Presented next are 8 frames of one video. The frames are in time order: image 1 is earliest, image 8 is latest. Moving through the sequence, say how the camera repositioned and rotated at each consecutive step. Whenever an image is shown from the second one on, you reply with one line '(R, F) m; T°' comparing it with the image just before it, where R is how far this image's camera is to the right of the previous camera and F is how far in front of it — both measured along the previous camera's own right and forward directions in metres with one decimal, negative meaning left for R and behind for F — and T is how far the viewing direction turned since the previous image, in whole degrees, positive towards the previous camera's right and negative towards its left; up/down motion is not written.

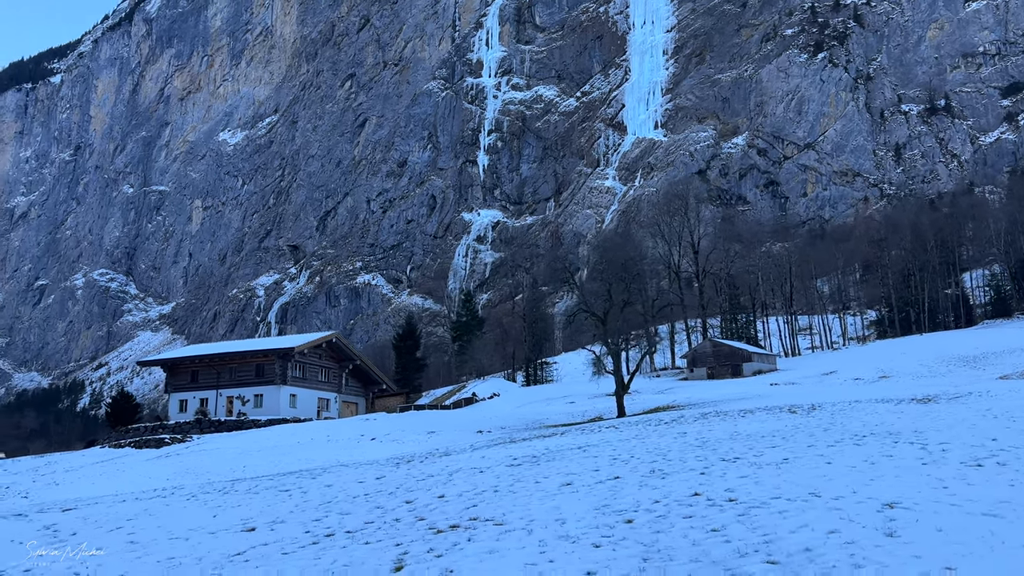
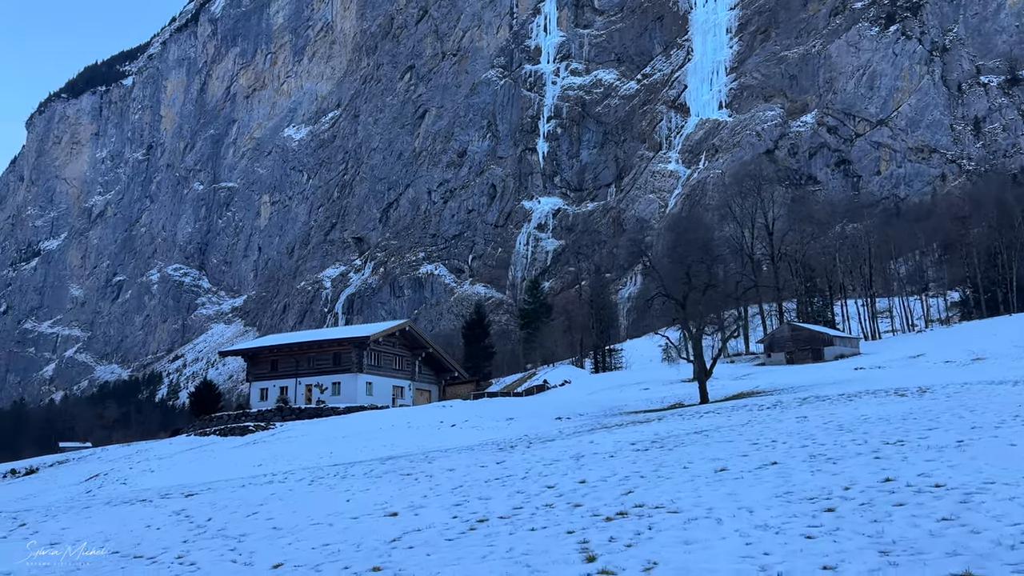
(-0.7, +0.4) m; -4°
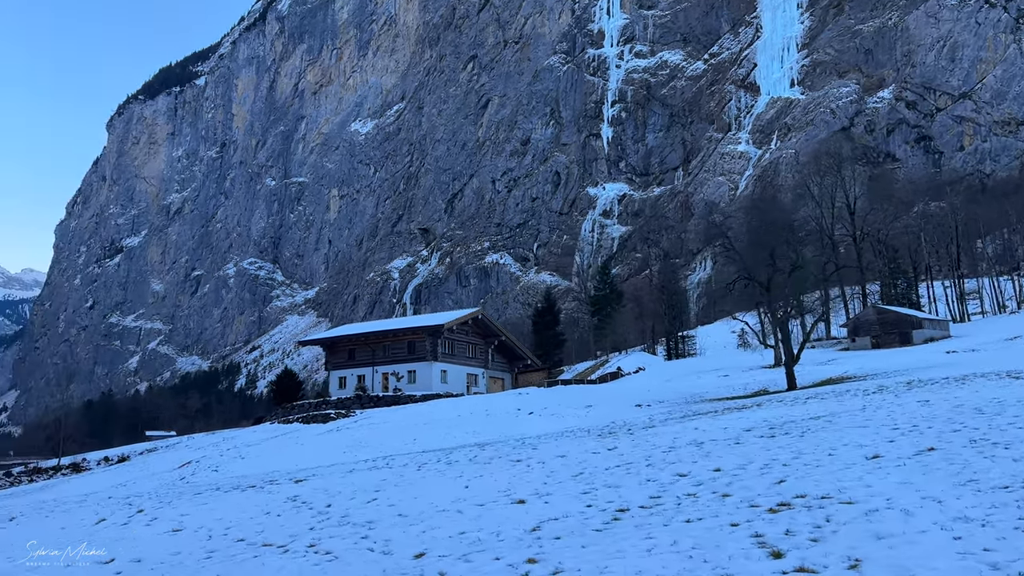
(-0.5, +0.3) m; -5°
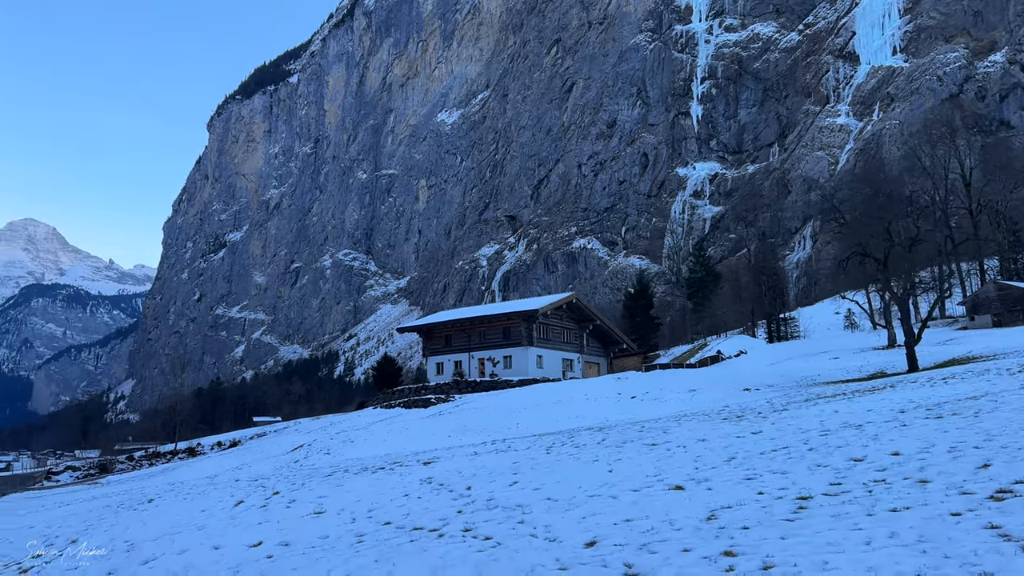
(-0.4, +0.3) m; -6°
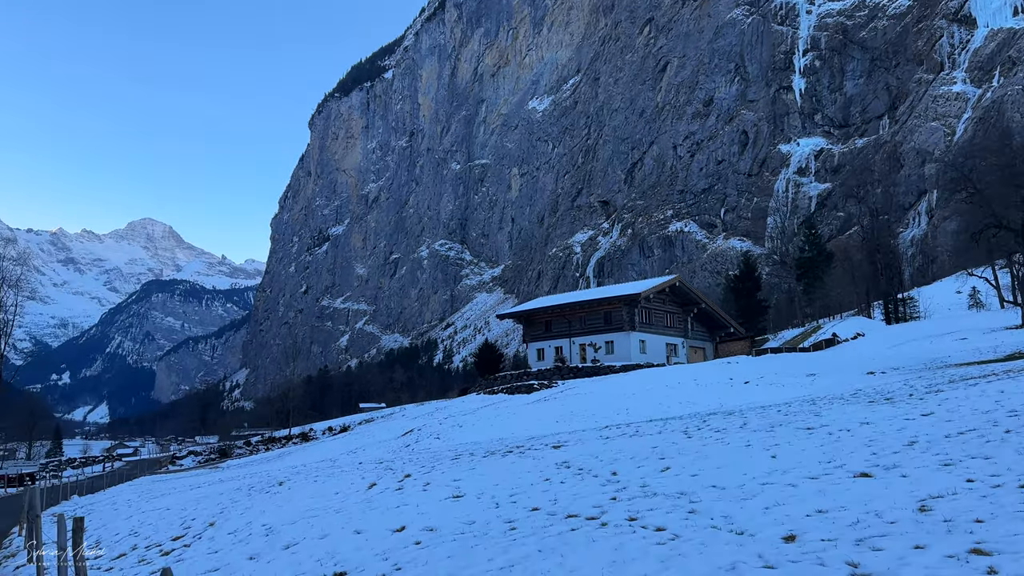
(-0.4, +0.4) m; -7°
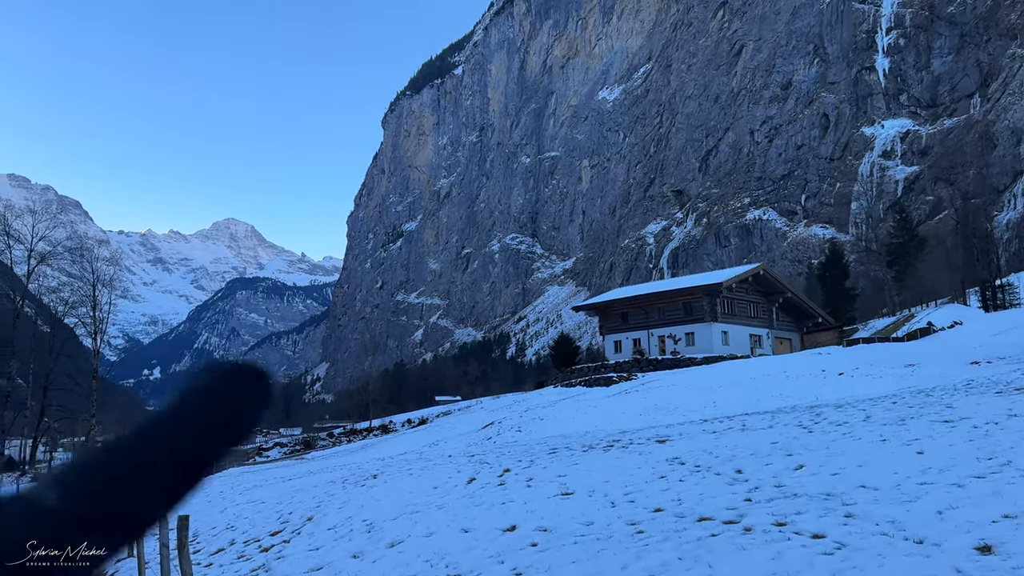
(-0.3, +0.4) m; -5°
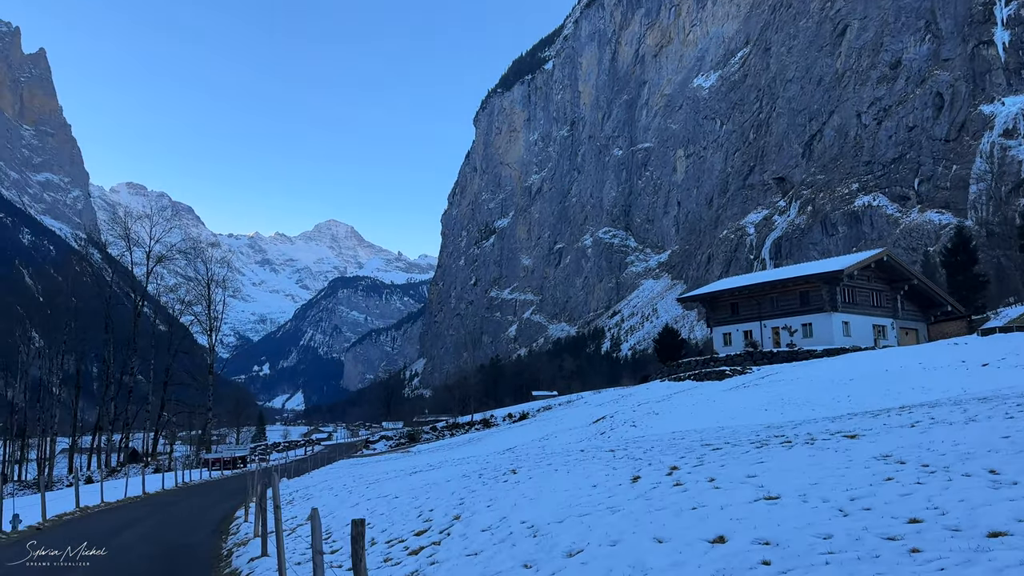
(-0.5, +0.7) m; -7°
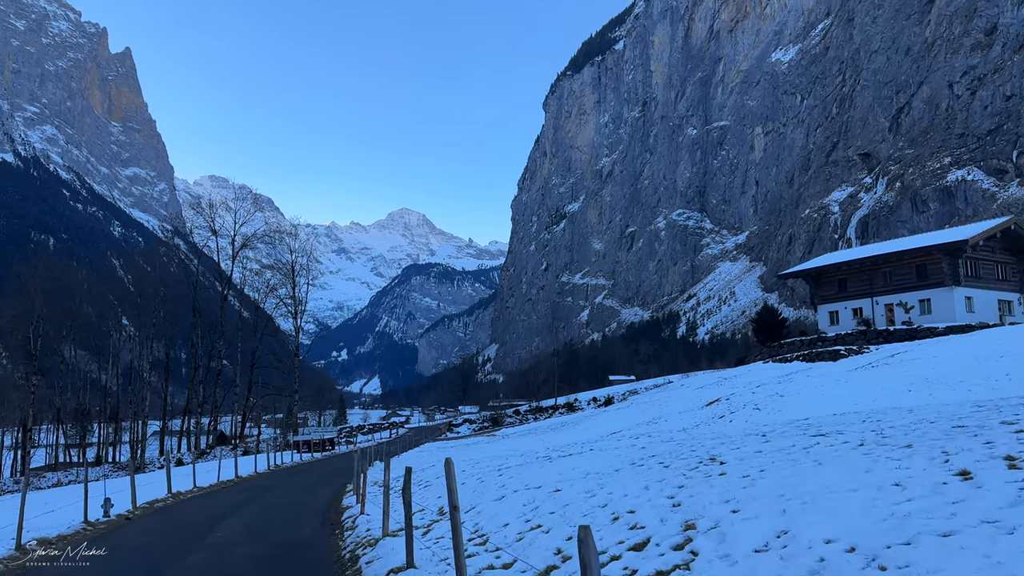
(-0.9, +1.6) m; -5°
